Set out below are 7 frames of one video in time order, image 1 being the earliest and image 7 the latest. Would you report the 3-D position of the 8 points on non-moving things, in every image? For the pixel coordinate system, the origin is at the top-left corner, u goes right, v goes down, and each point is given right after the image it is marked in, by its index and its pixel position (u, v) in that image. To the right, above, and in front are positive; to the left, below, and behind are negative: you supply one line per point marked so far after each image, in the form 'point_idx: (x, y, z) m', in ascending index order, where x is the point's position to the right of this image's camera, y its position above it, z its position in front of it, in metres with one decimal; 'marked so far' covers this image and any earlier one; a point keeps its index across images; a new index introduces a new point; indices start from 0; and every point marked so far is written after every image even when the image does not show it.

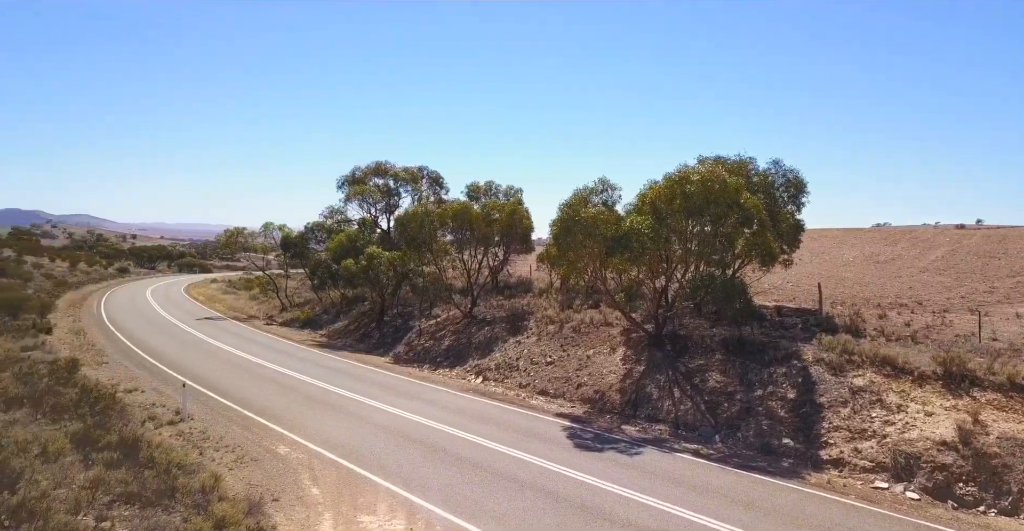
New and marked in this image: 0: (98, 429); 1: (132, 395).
0: (-8.1, -3.2, +13.7) m
1: (-10.3, -3.5, +19.0) m
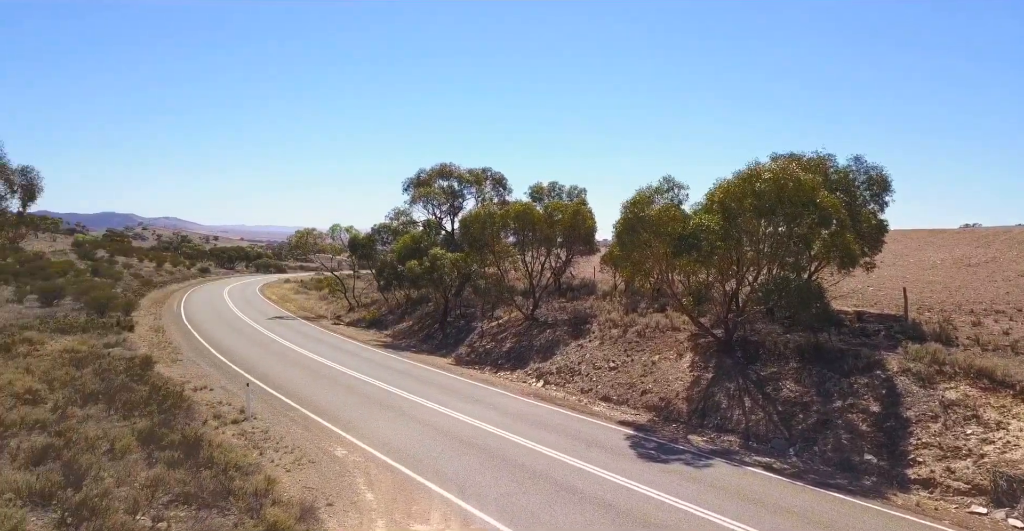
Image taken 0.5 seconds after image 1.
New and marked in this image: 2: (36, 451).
0: (-7.0, -3.2, +13.9) m
1: (-8.6, -3.6, +19.4) m
2: (-8.4, -3.3, +12.3) m
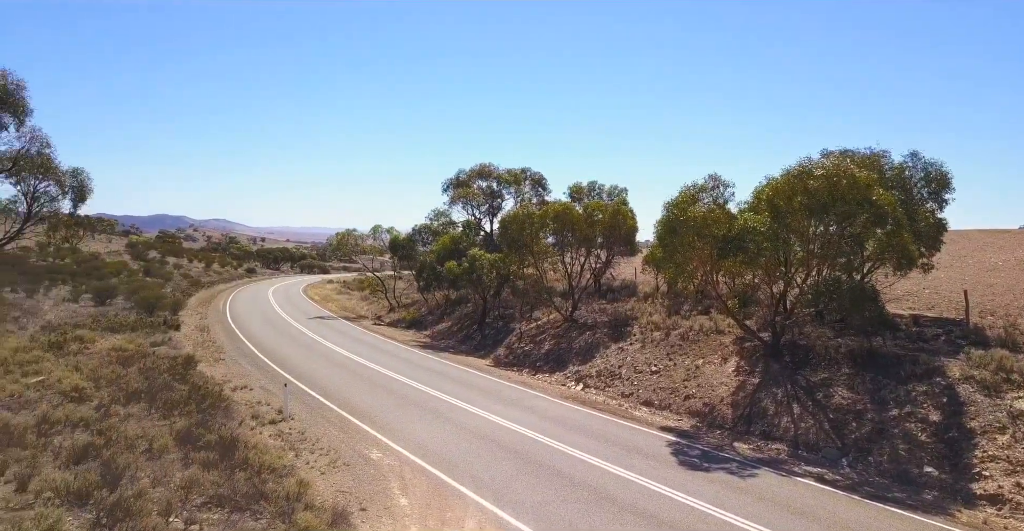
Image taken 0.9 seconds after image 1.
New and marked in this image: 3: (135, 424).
0: (-6.2, -3.2, +14.0) m
1: (-7.6, -3.6, +19.5) m
2: (-7.7, -3.3, +12.4) m
3: (-7.8, -3.3, +14.5) m
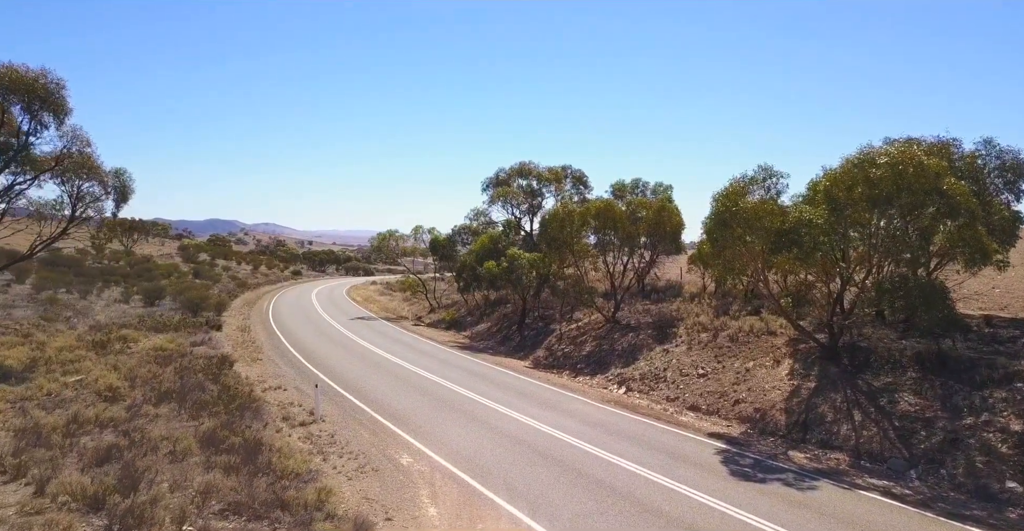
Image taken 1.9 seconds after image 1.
0: (-5.5, -3.1, +13.5) m
1: (-6.5, -3.5, +19.2) m
2: (-7.1, -3.2, +12.1) m
3: (-7.1, -3.2, +14.1) m
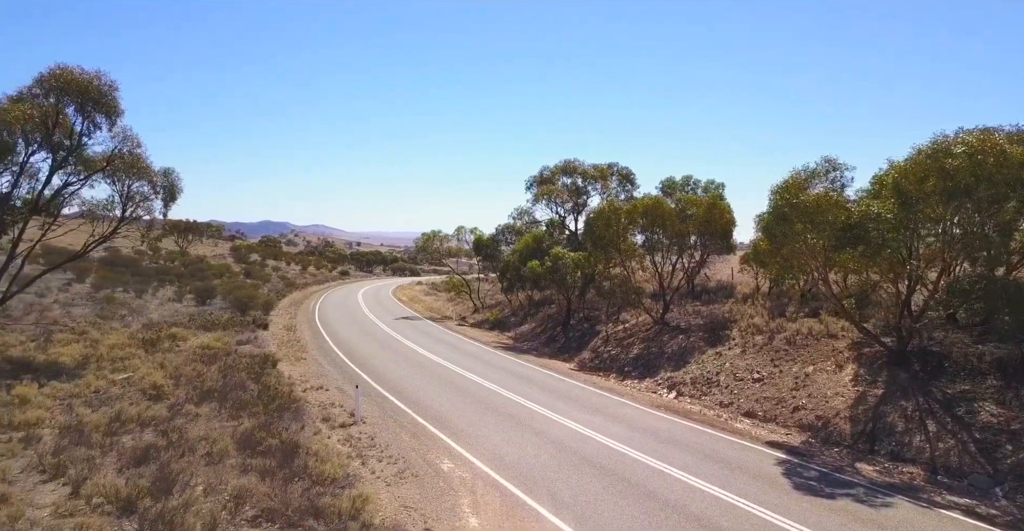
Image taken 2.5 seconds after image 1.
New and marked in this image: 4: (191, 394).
0: (-4.7, -3.1, +13.2) m
1: (-5.3, -3.5, +18.9) m
2: (-6.3, -3.2, +11.9) m
3: (-6.2, -3.2, +13.9) m
4: (-7.9, -3.1, +17.2) m
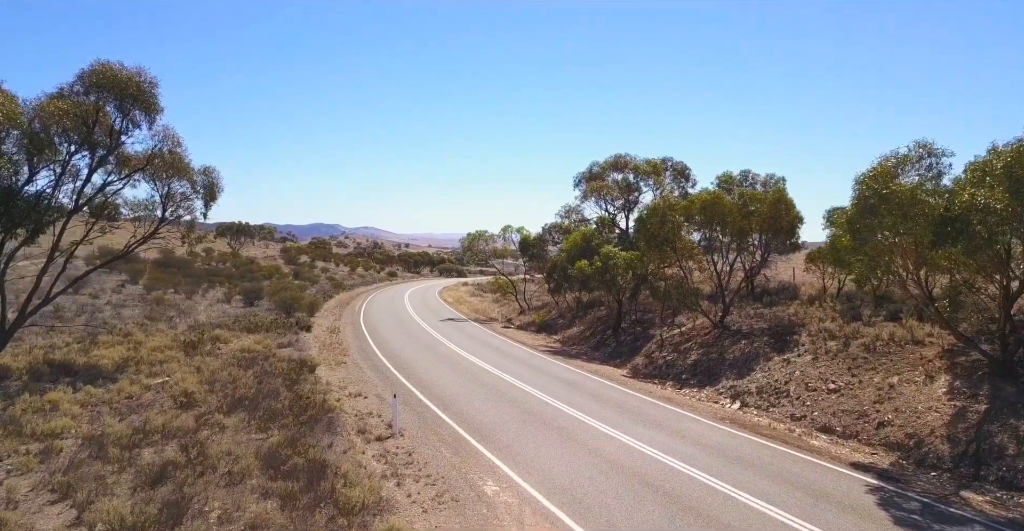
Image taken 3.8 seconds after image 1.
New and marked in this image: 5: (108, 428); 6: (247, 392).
0: (-3.8, -3.1, +12.1) m
1: (-4.1, -3.5, +17.8) m
2: (-5.6, -3.2, +10.8) m
3: (-5.2, -3.2, +12.9) m
4: (-6.7, -3.2, +16.2) m
5: (-8.1, -3.3, +14.0) m
6: (-6.5, -3.1, +17.3) m
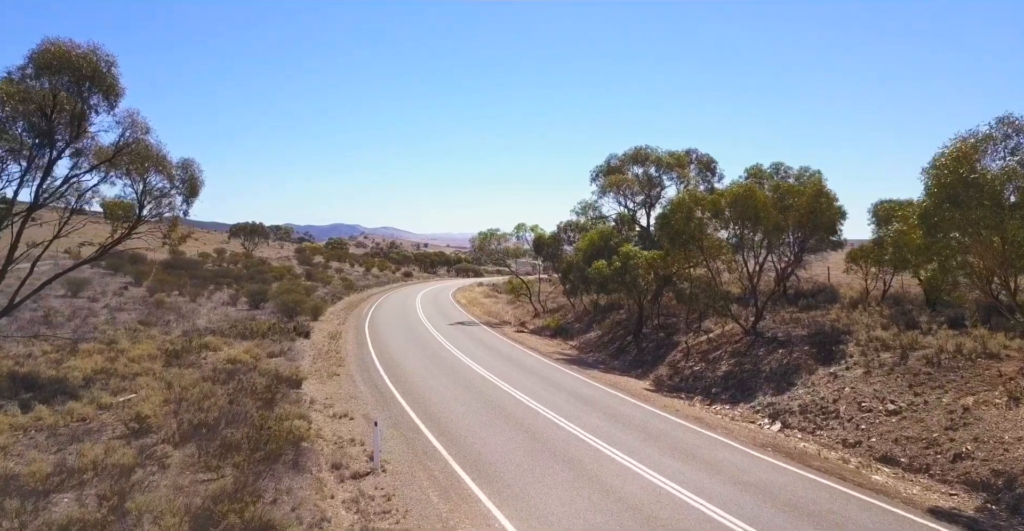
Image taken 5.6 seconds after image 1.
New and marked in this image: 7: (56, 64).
0: (-3.8, -3.2, +9.7) m
1: (-4.0, -3.5, +15.4) m
2: (-5.6, -3.2, +8.5) m
3: (-5.3, -3.3, +10.6) m
4: (-6.7, -3.2, +13.9) m
5: (-8.0, -3.3, +11.7) m
6: (-6.4, -3.2, +15.0) m
7: (-12.0, +5.3, +18.4) m
